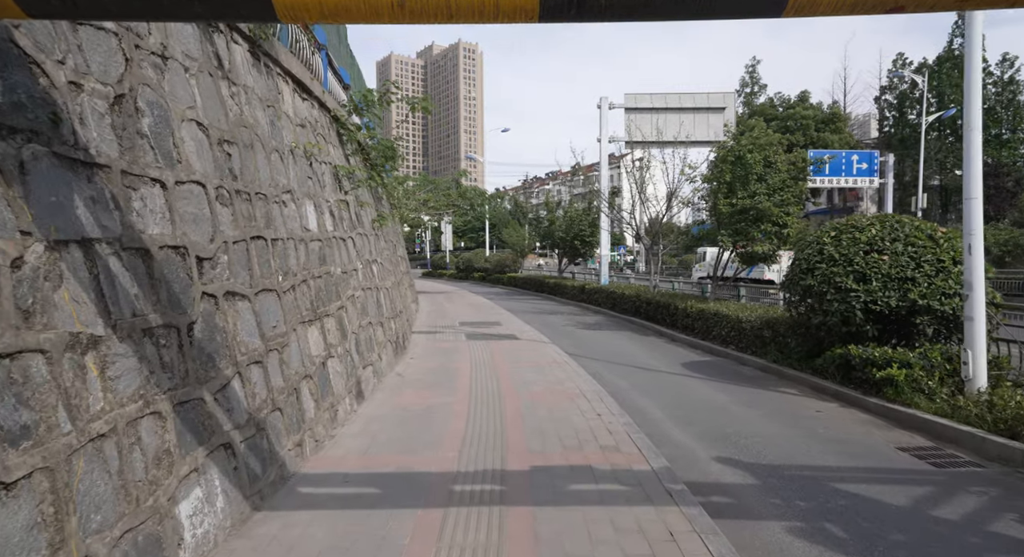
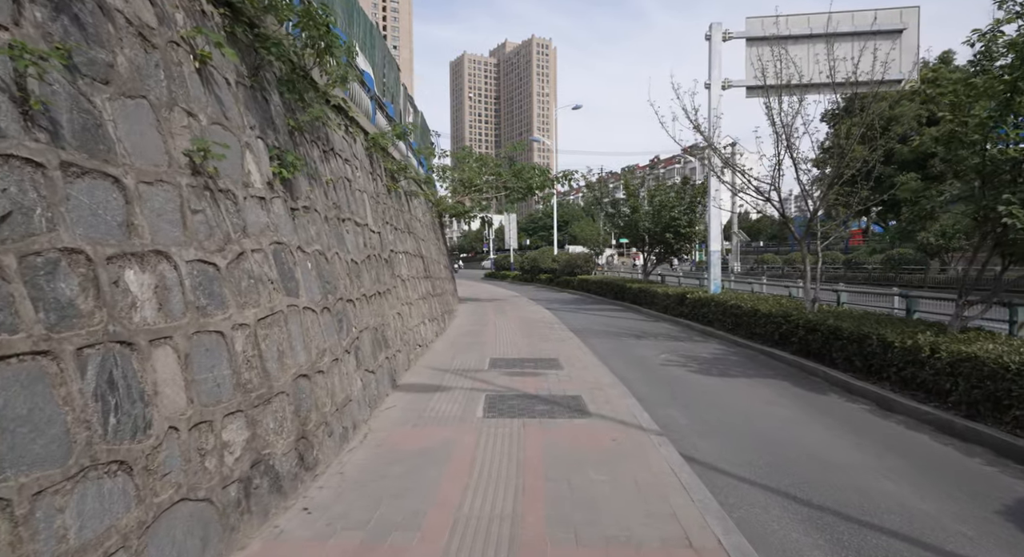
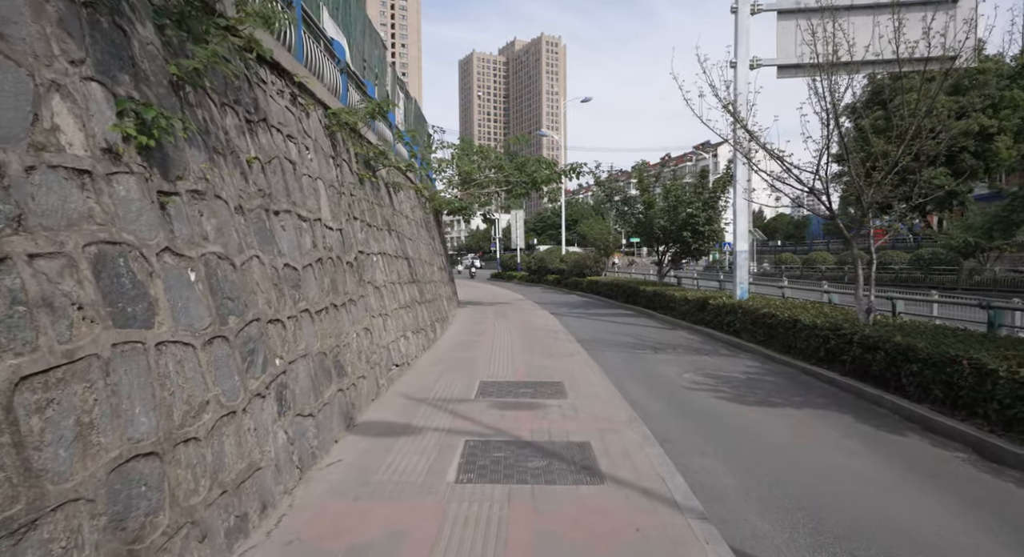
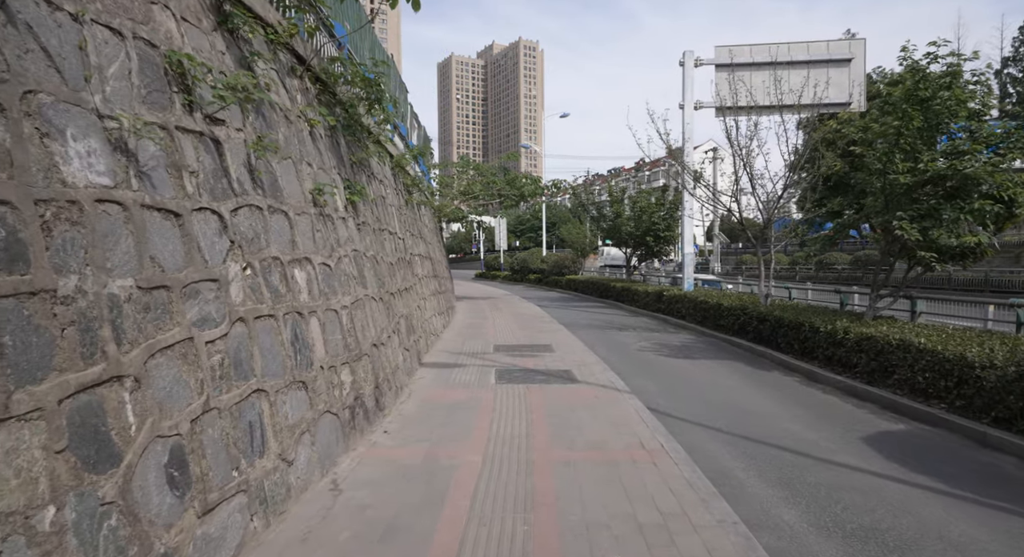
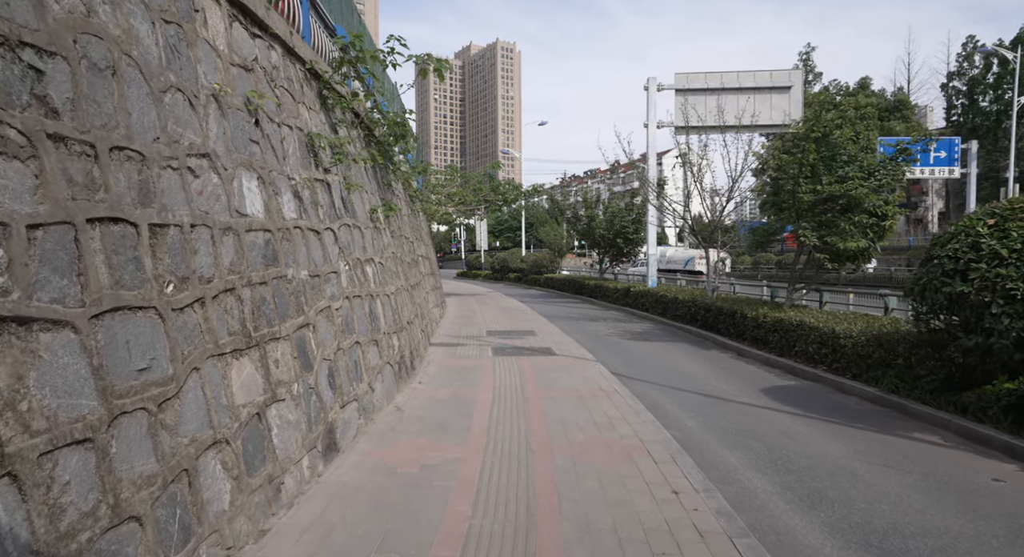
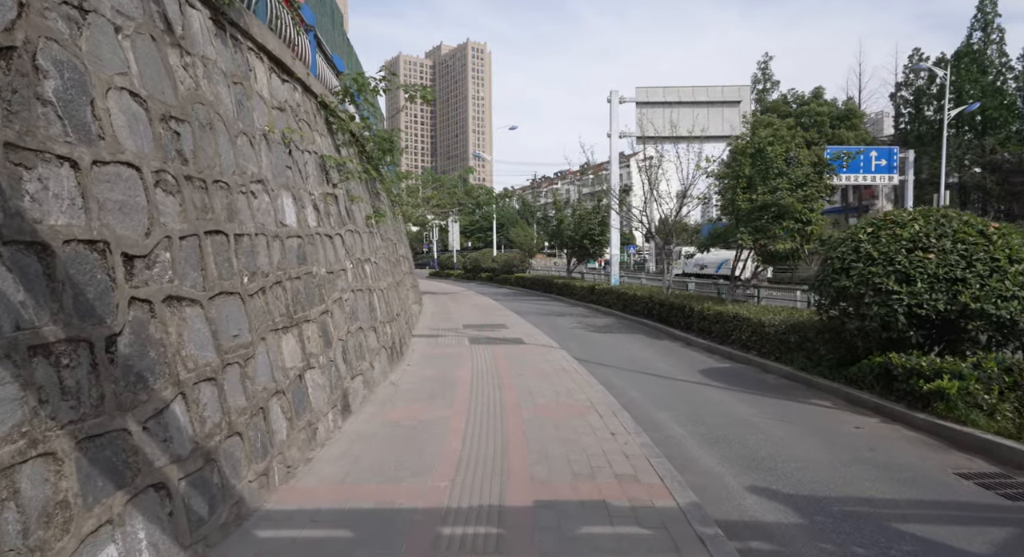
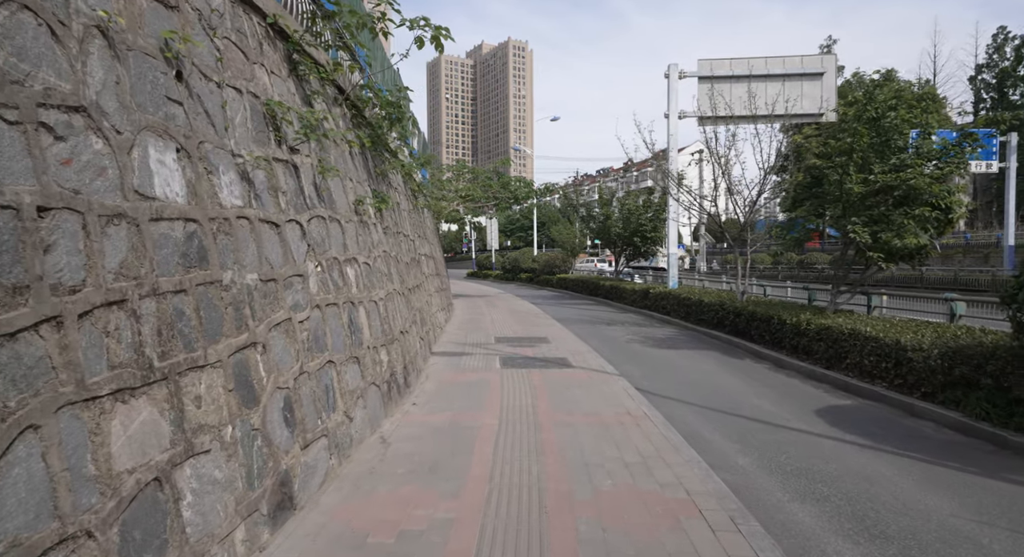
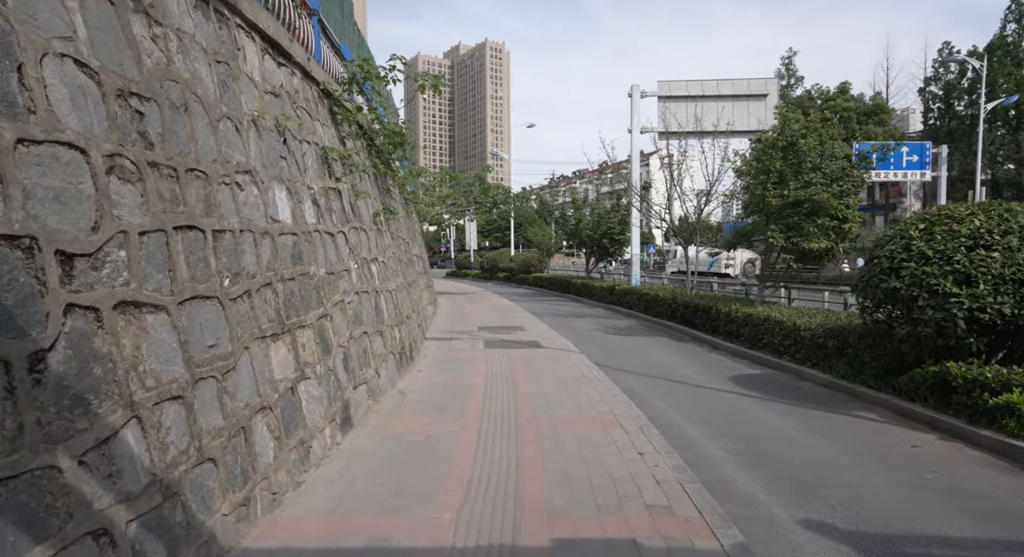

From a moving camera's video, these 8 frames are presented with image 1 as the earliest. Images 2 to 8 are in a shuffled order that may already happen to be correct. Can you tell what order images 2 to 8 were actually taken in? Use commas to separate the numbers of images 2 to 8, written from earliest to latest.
6, 8, 5, 7, 4, 2, 3
